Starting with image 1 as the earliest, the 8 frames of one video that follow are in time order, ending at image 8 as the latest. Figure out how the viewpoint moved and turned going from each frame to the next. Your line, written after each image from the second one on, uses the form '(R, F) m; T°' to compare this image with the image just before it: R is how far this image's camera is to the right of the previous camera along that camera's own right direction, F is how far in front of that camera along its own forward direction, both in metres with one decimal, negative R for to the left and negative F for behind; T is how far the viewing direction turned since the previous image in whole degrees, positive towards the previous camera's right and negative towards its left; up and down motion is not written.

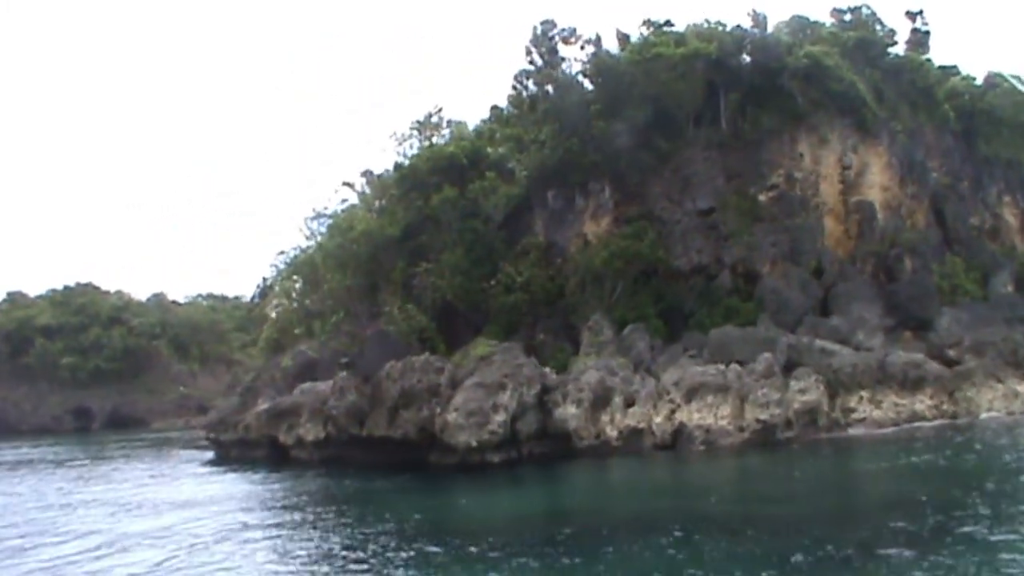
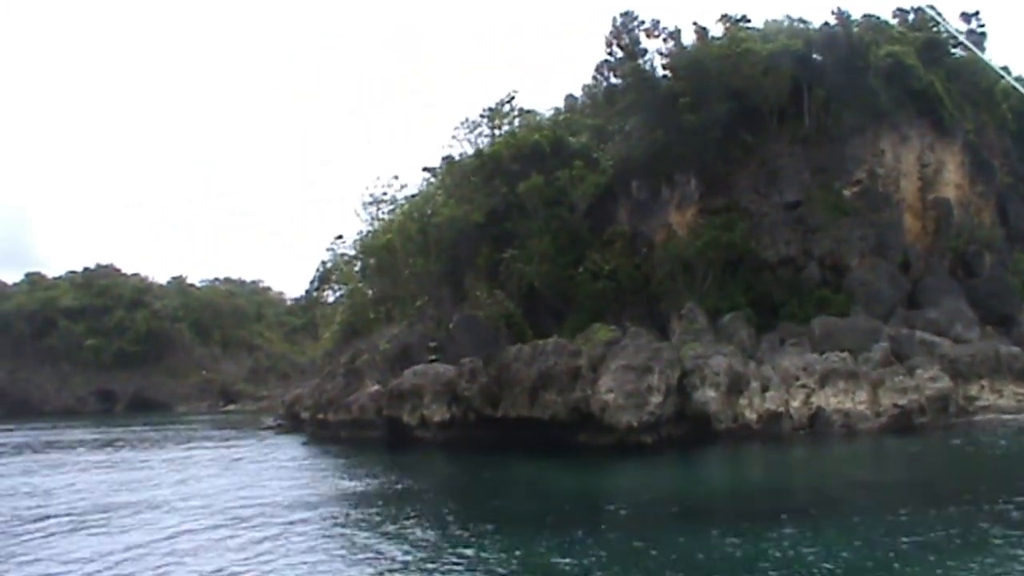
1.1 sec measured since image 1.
(-4.5, -0.8) m; +2°
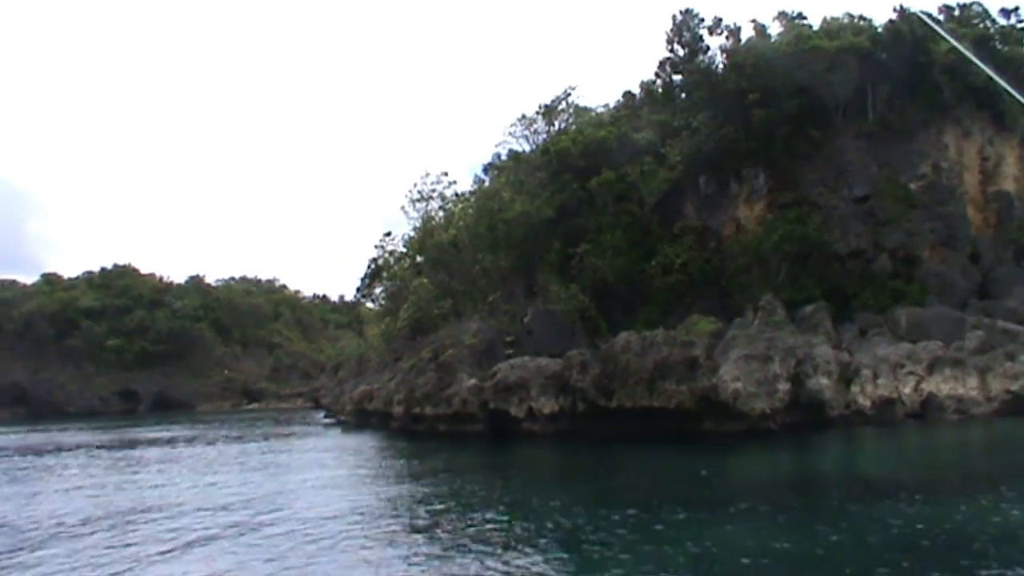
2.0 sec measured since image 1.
(-3.9, -0.6) m; +2°
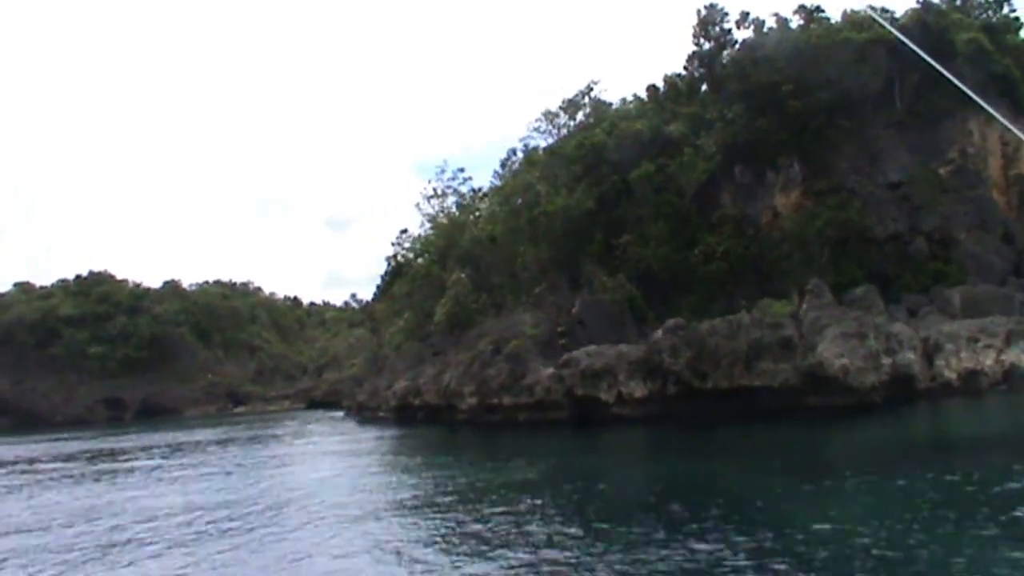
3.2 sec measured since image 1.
(-5.0, -0.8) m; +4°
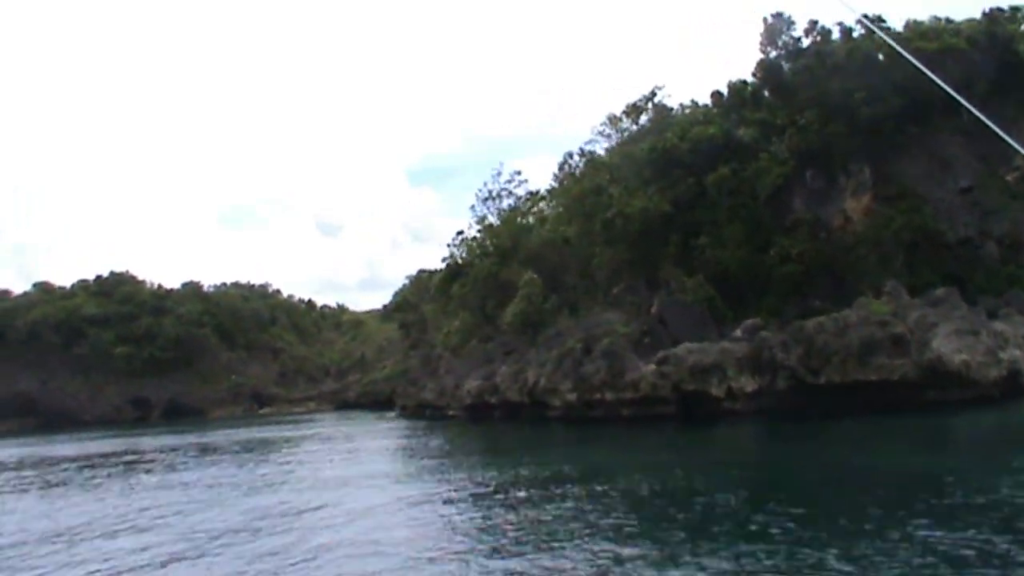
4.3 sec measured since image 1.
(-4.5, -0.9) m; +2°
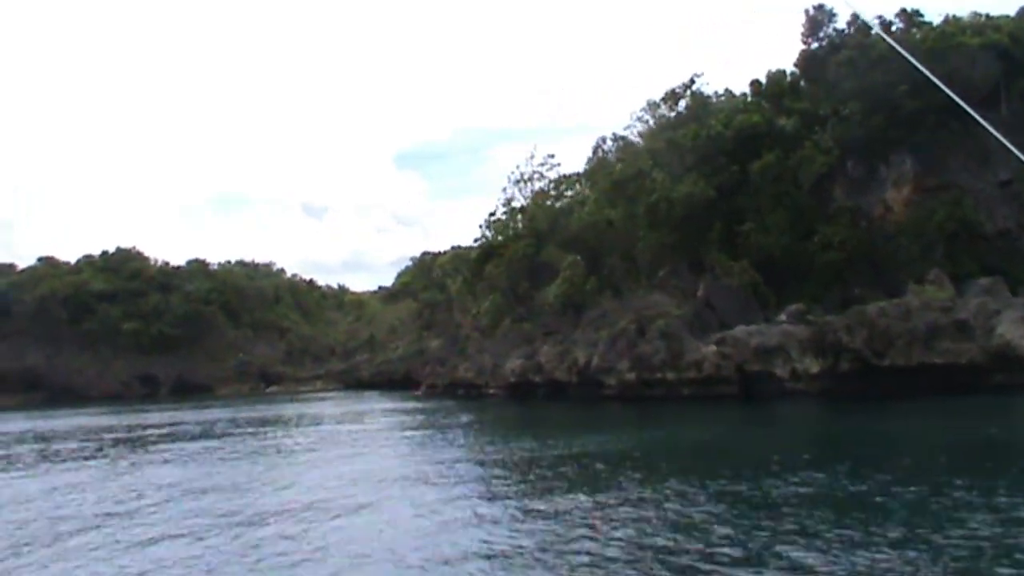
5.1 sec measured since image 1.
(-3.3, -0.7) m; +2°
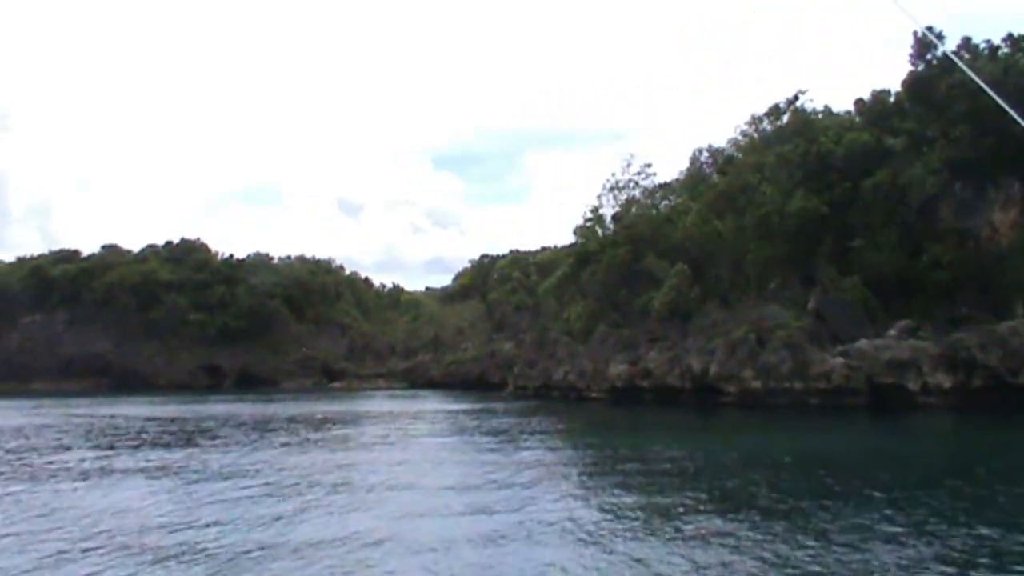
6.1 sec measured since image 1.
(-4.4, -1.0) m; 0°
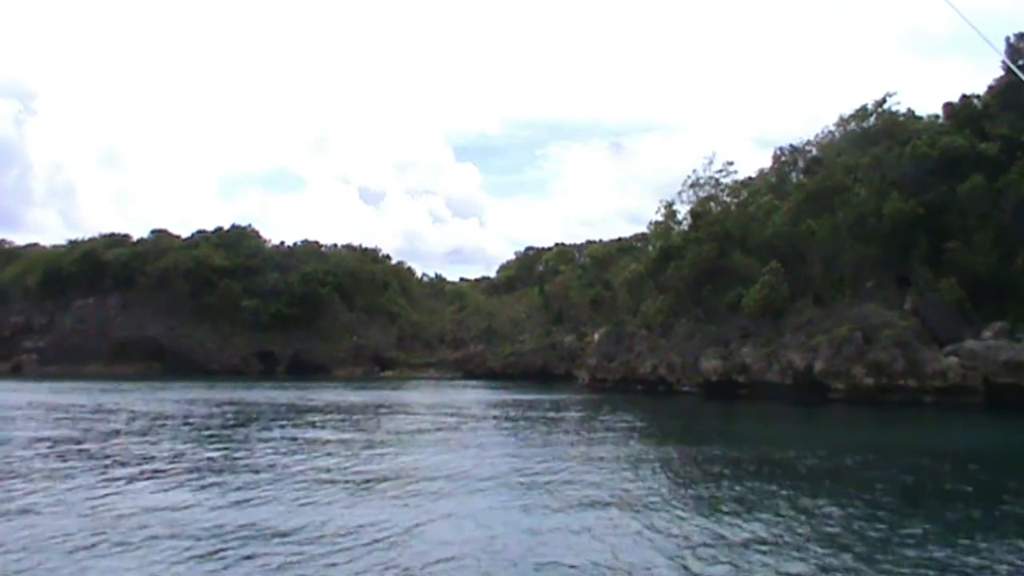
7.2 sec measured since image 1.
(-4.6, -0.8) m; +1°
